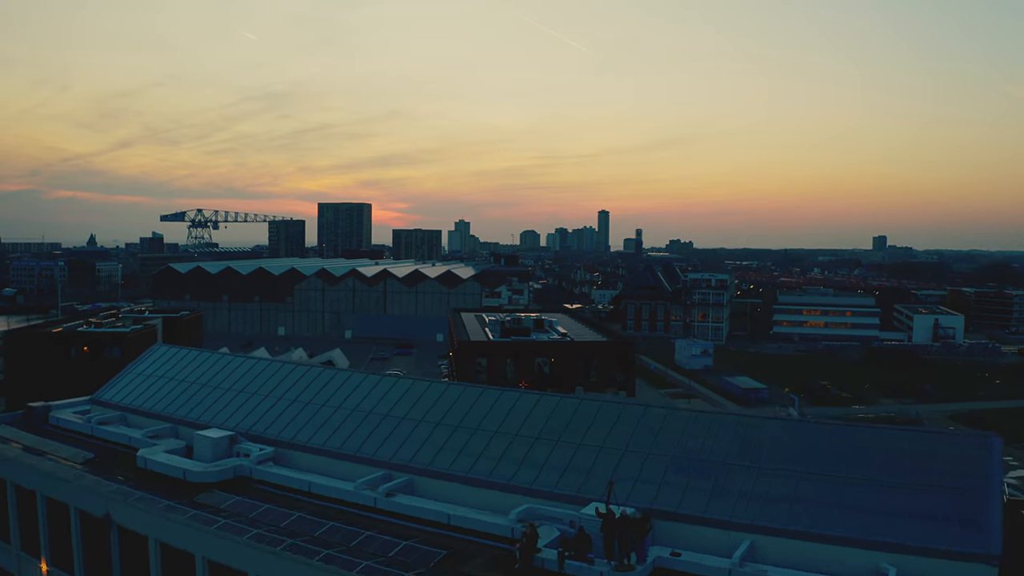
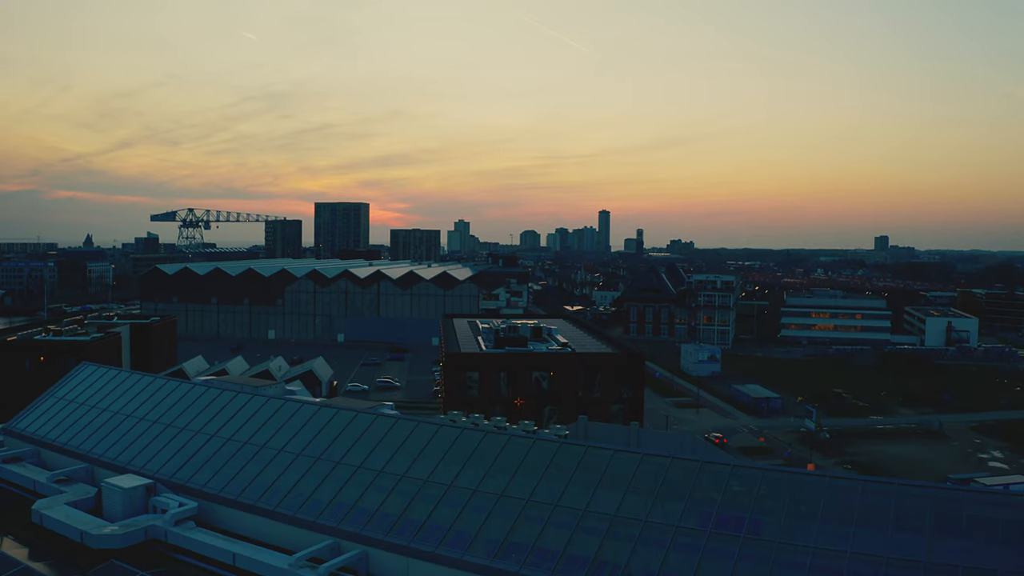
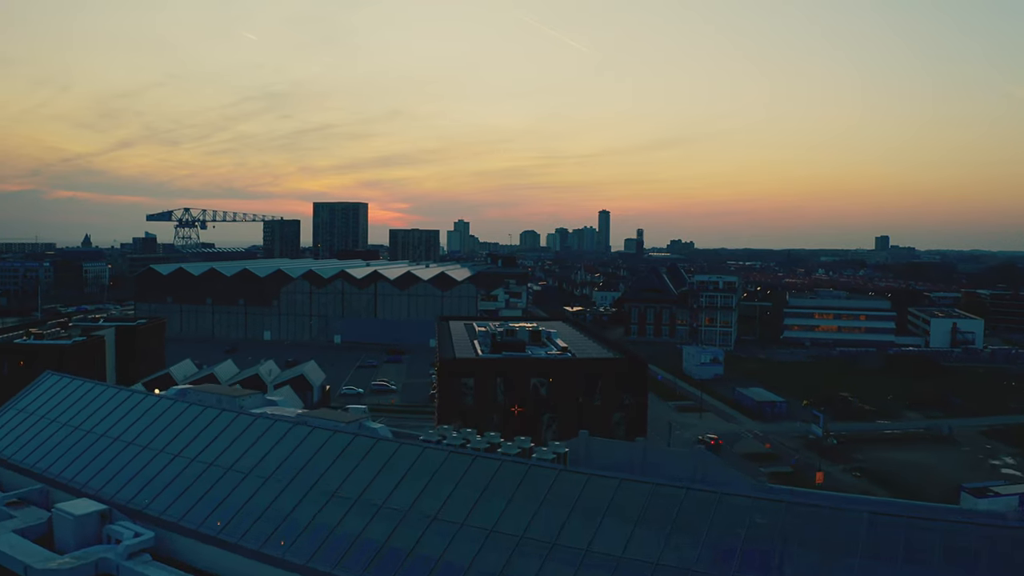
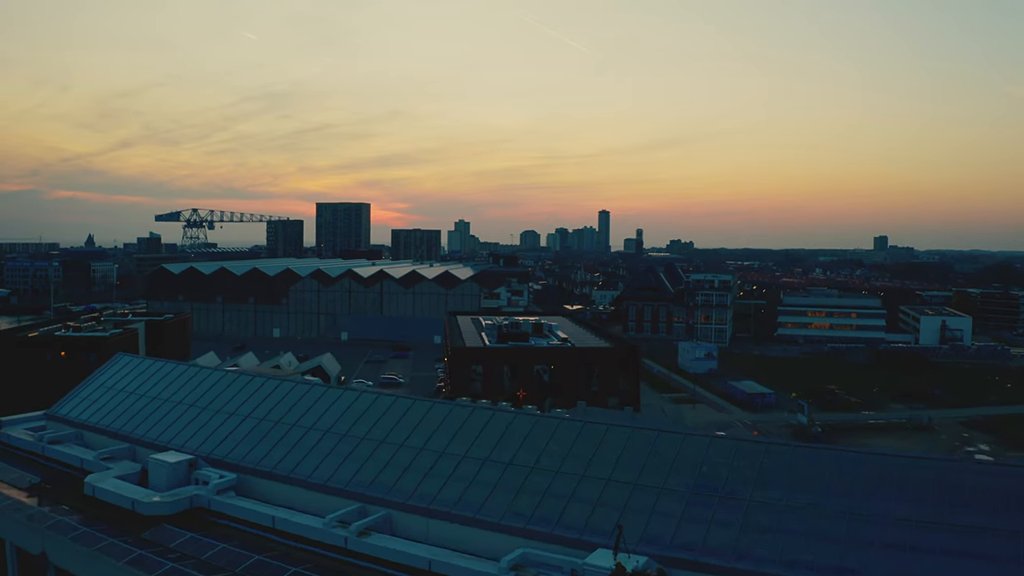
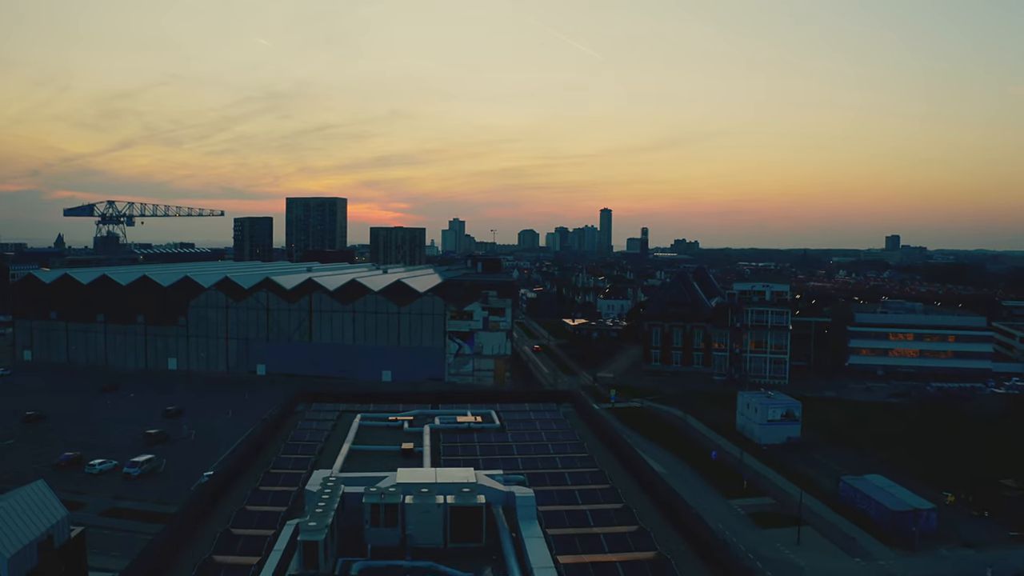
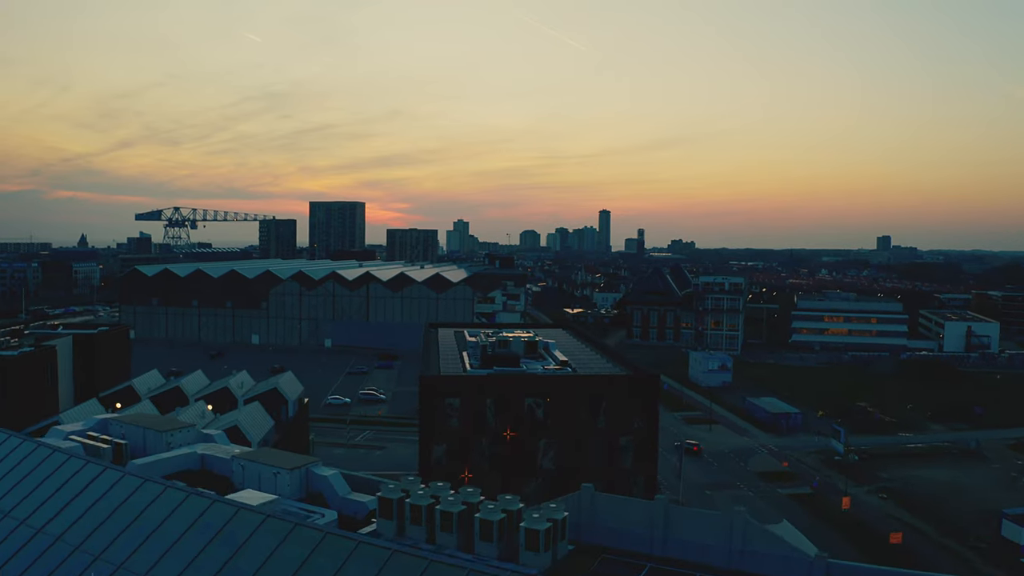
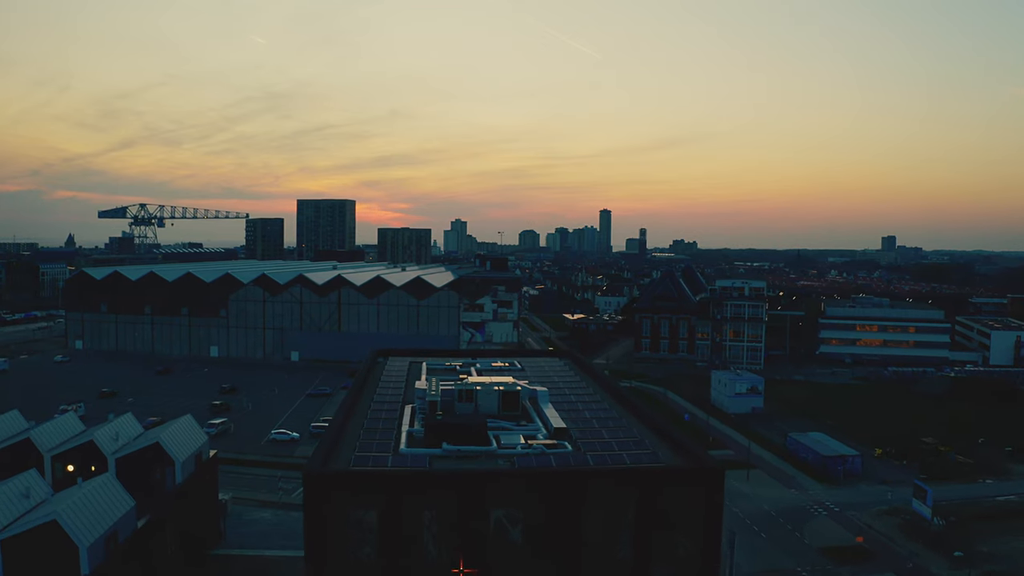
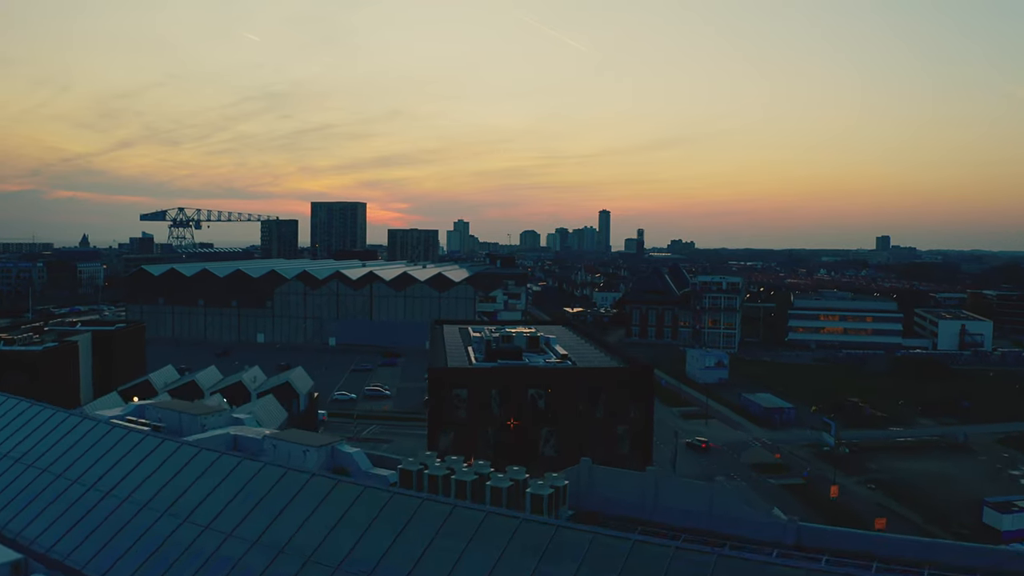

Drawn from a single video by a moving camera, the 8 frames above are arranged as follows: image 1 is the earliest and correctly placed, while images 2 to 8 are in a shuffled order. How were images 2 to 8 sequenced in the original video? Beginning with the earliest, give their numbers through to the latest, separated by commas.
4, 2, 3, 8, 6, 7, 5
